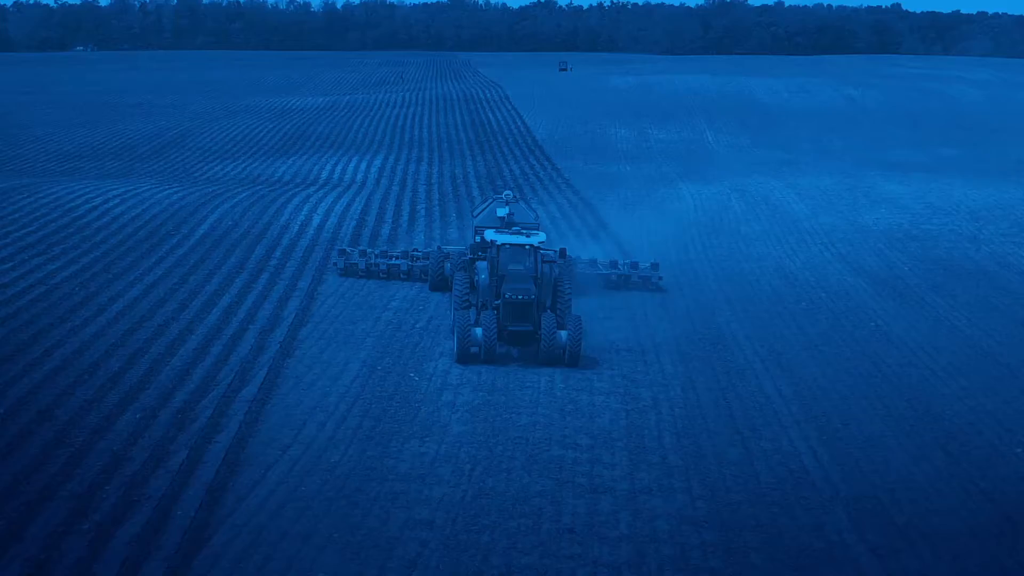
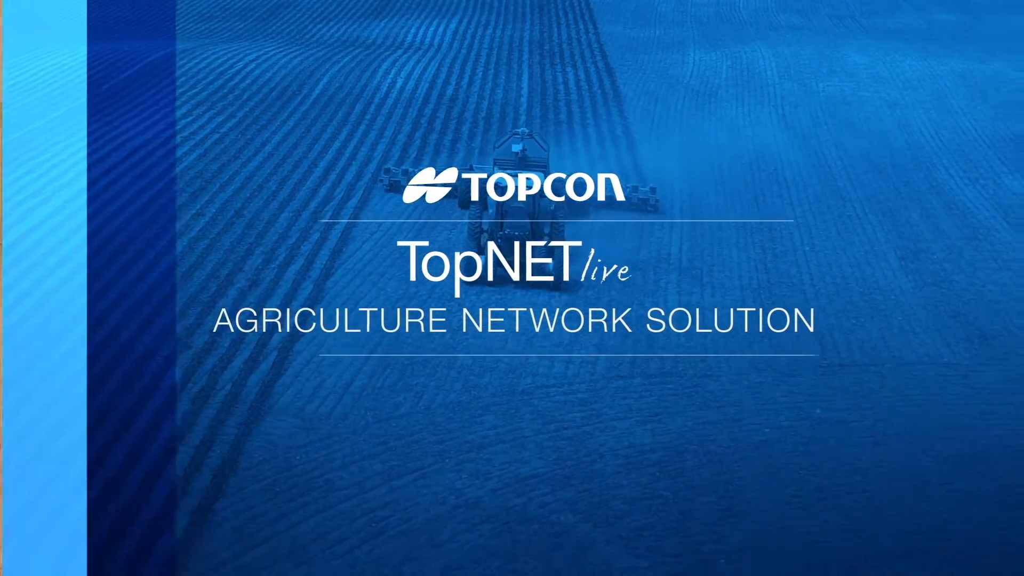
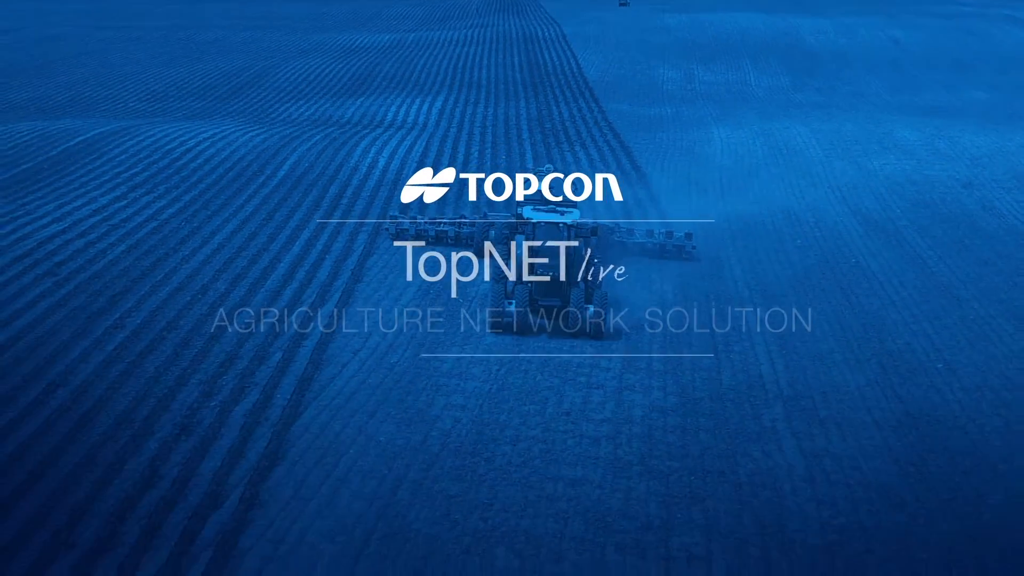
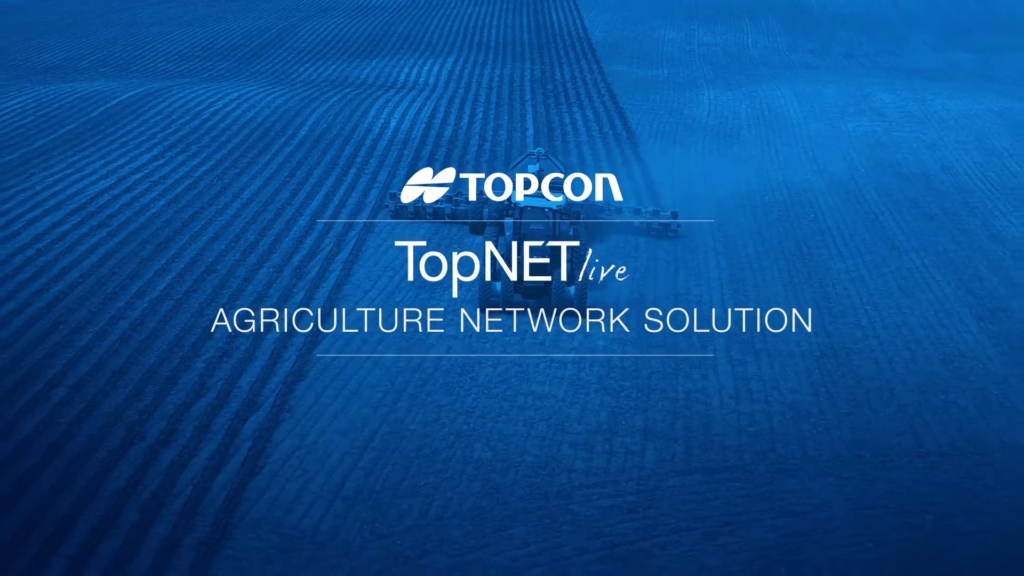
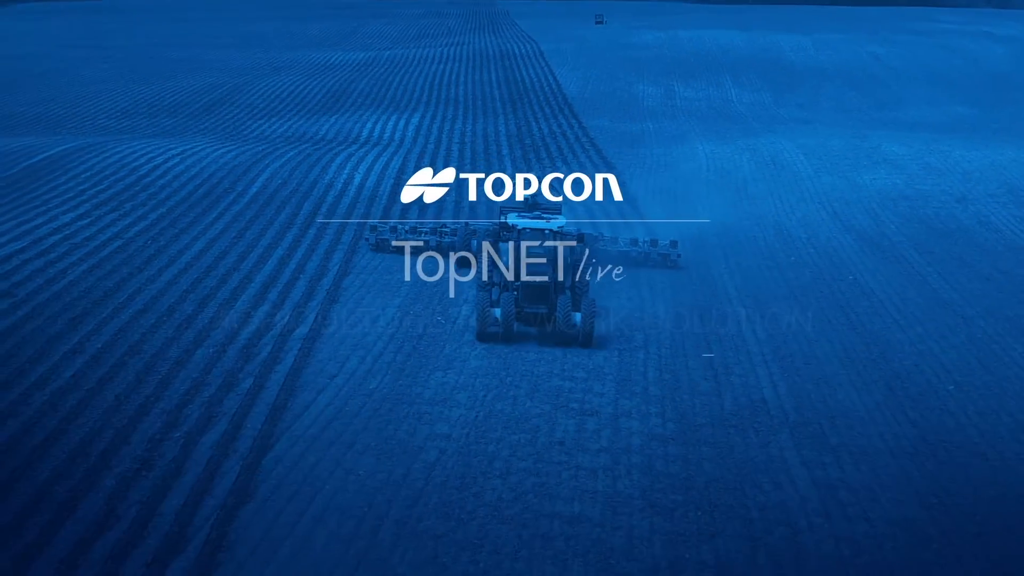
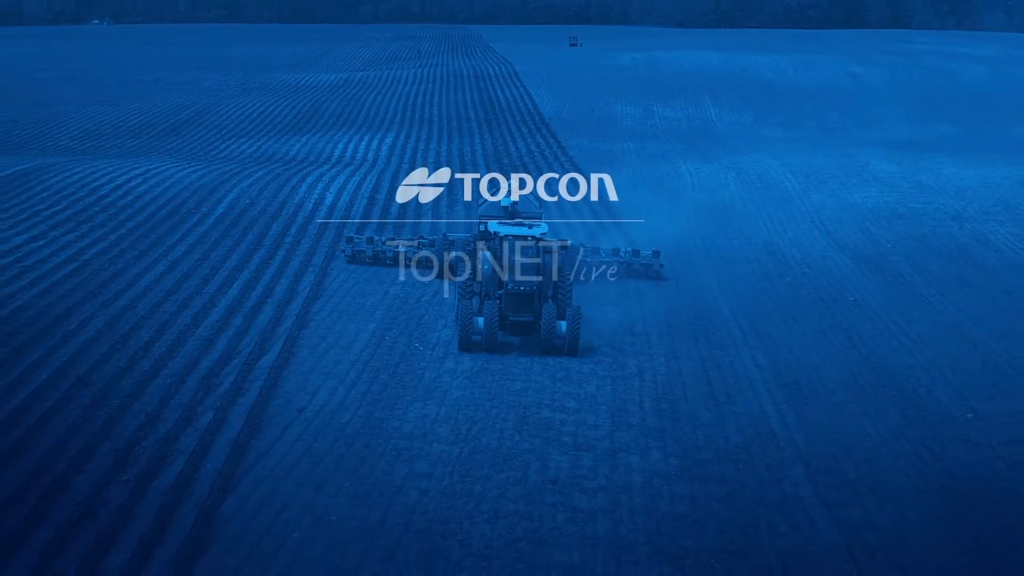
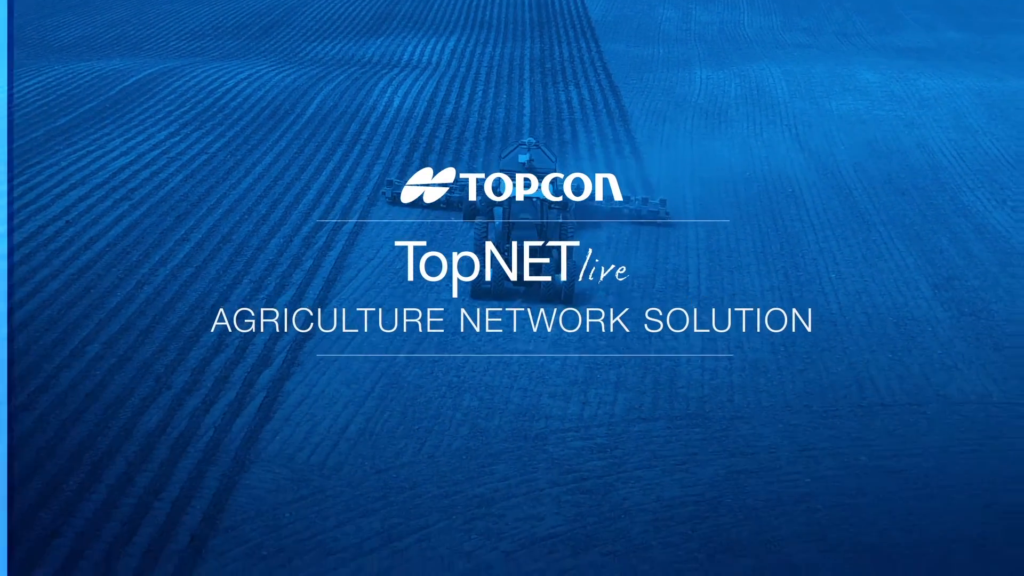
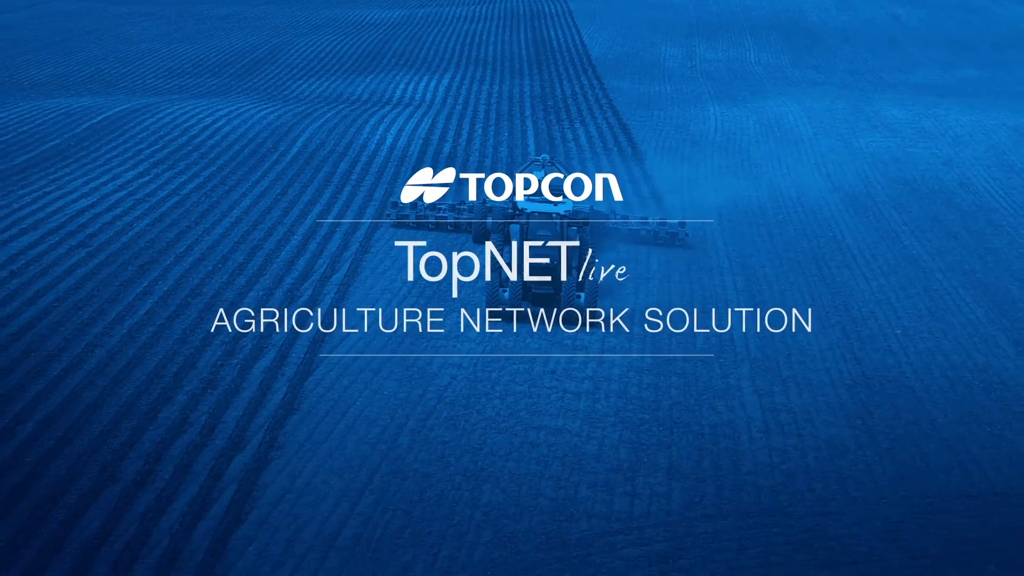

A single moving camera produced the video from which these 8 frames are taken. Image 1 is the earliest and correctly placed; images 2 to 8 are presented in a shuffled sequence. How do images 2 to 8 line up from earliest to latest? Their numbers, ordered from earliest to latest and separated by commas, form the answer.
6, 5, 3, 8, 4, 7, 2
